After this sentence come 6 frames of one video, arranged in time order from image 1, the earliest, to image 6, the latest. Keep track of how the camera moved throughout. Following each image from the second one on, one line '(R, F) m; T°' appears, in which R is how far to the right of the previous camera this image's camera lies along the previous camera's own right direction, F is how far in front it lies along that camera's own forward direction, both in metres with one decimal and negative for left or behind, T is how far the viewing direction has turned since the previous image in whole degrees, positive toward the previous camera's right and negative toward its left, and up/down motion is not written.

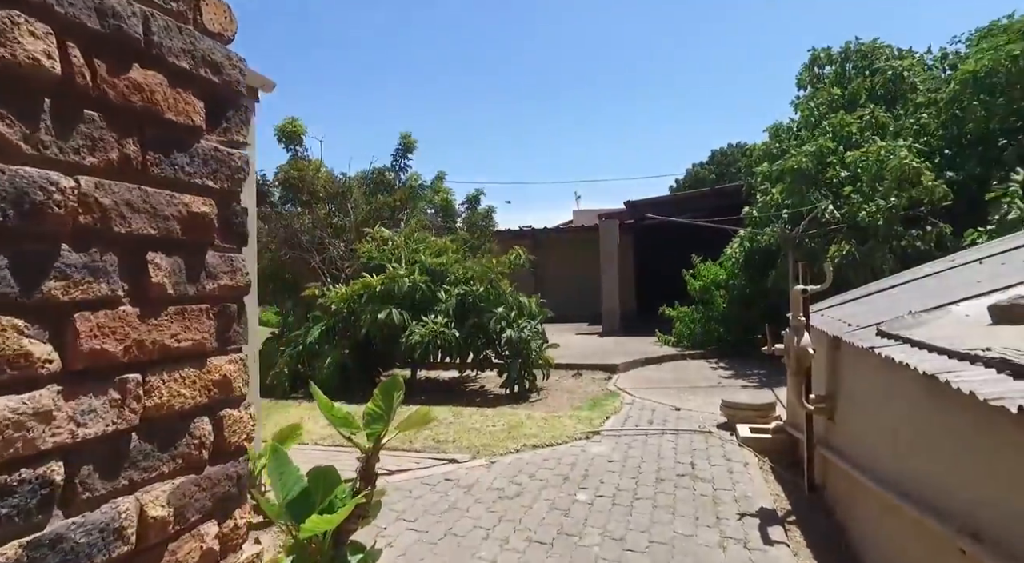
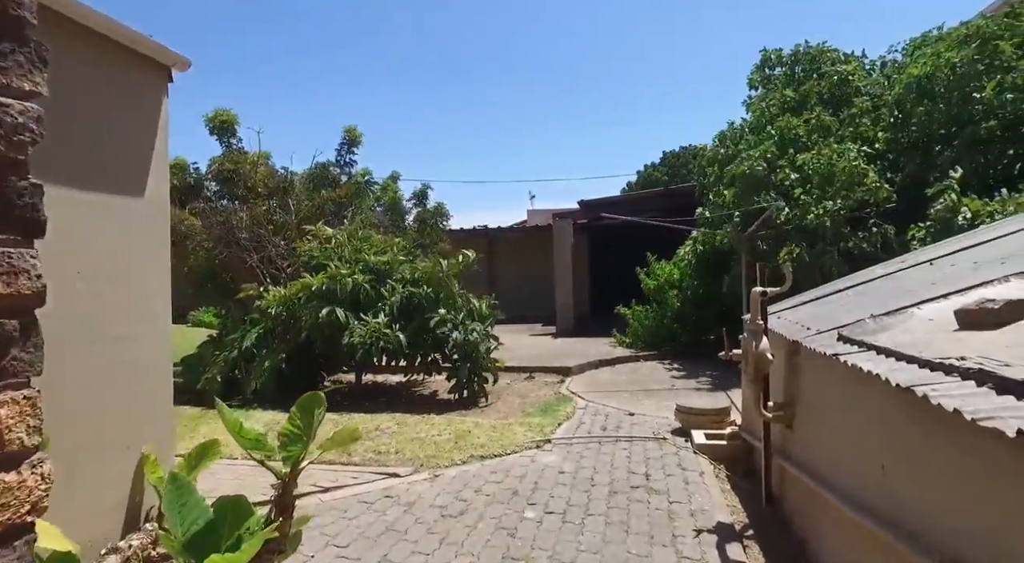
(+0.1, +0.3) m; +4°
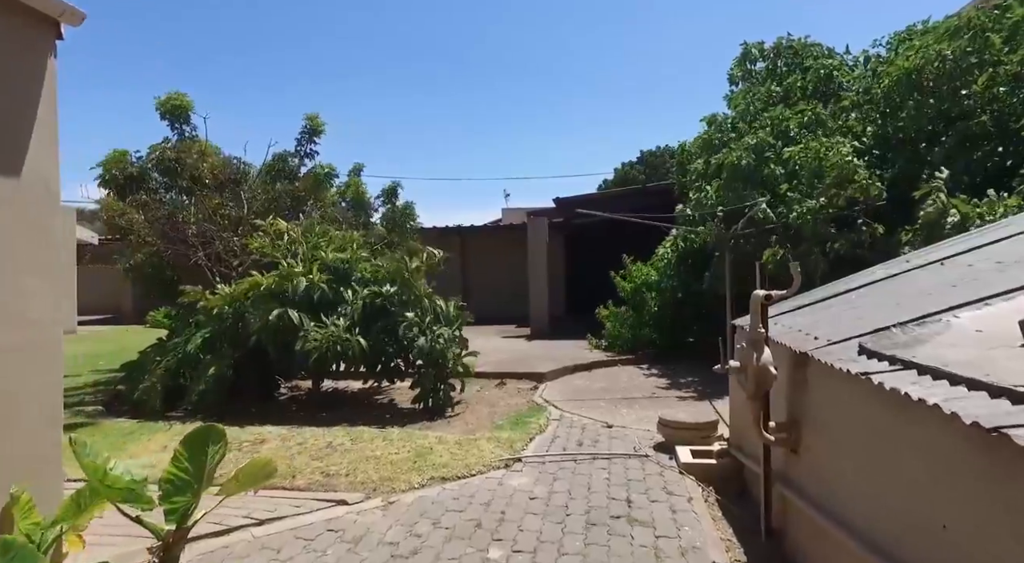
(+0.1, +0.6) m; +2°
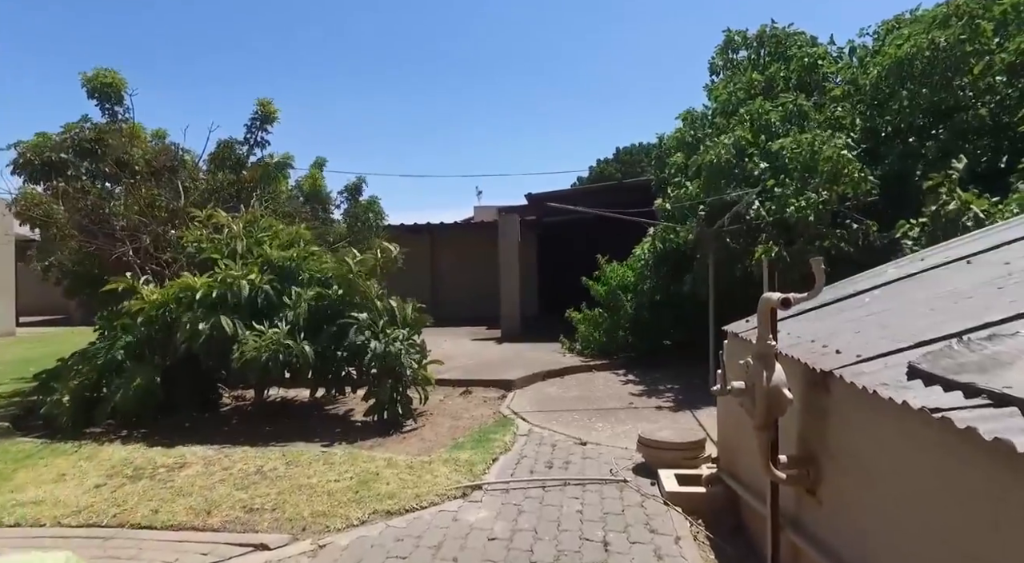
(+0.1, +0.8) m; +2°
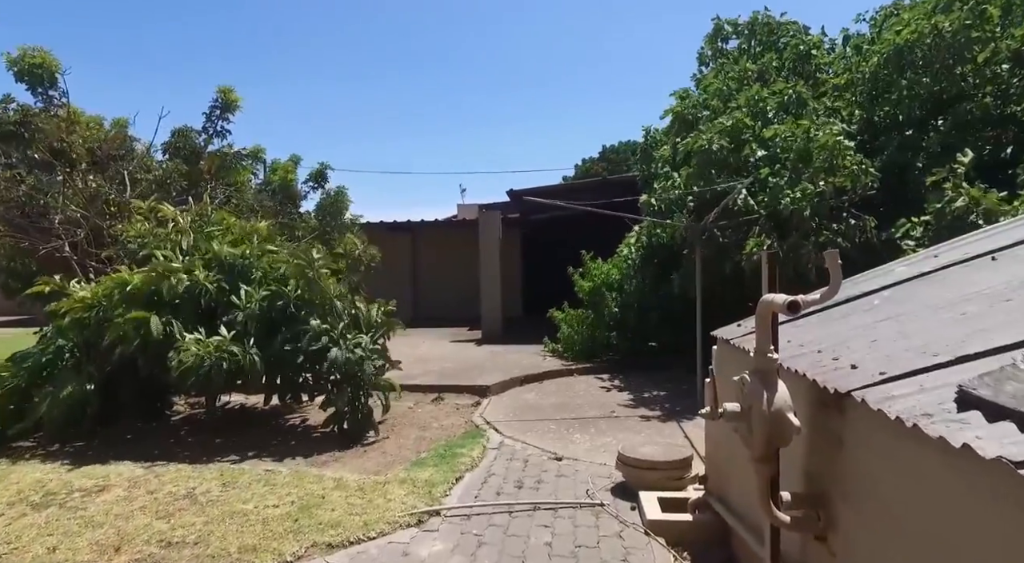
(+0.2, +0.6) m; +1°
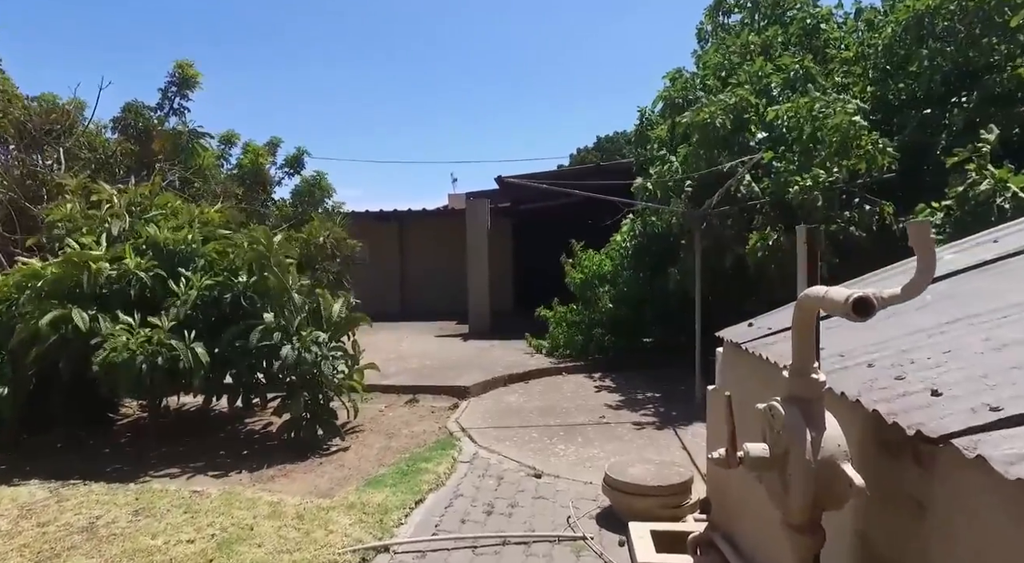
(+0.2, +0.7) m; 0°
